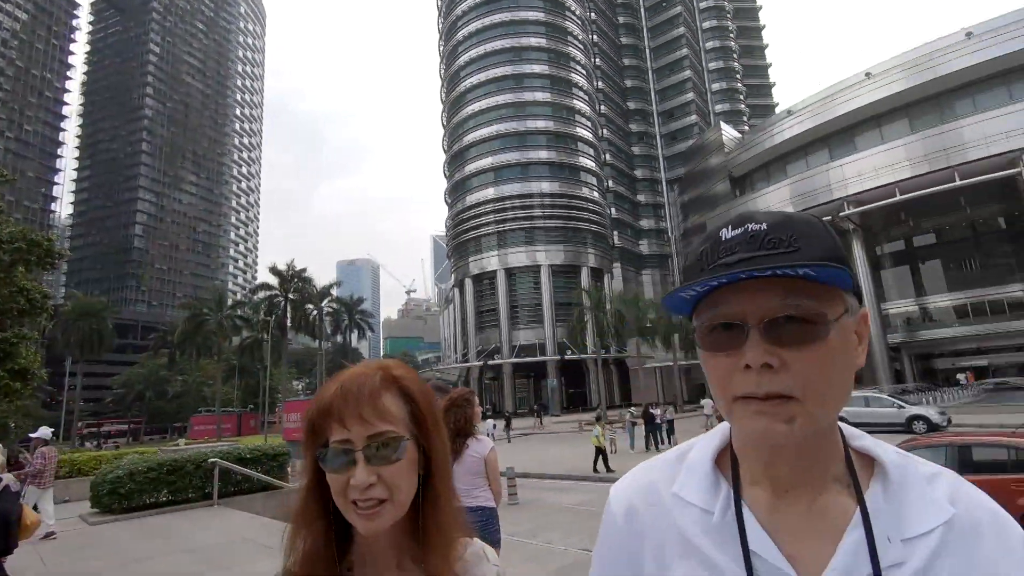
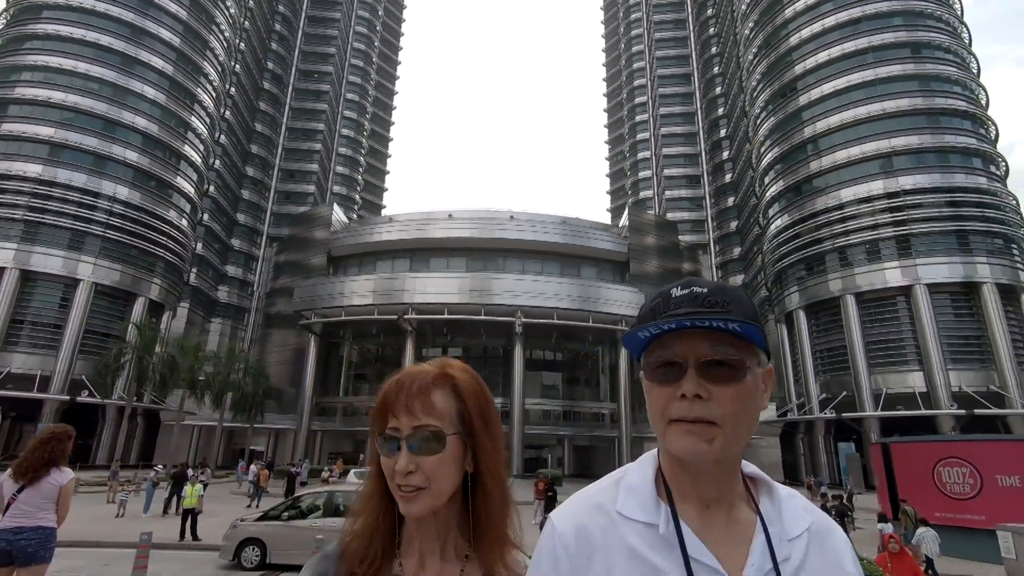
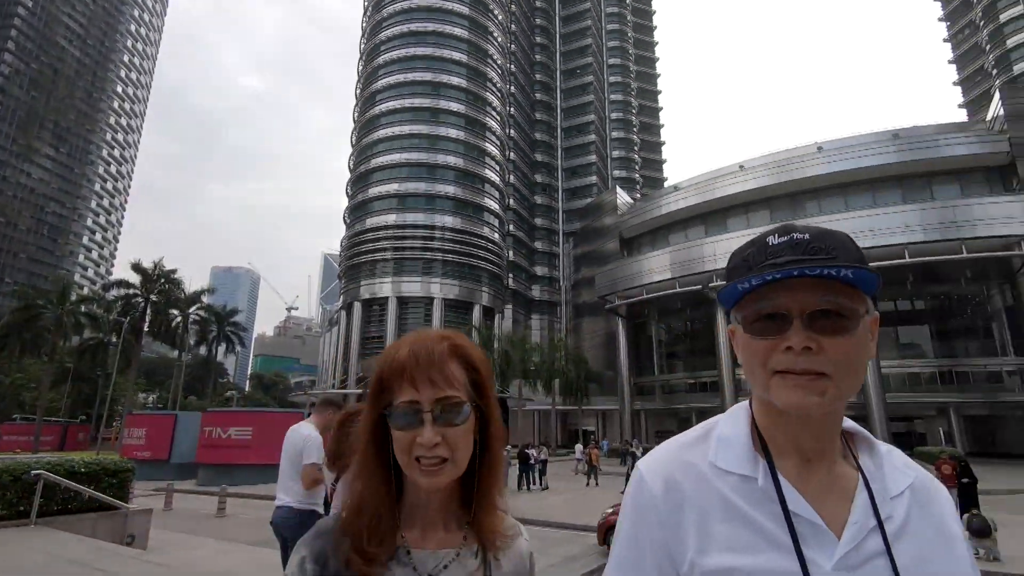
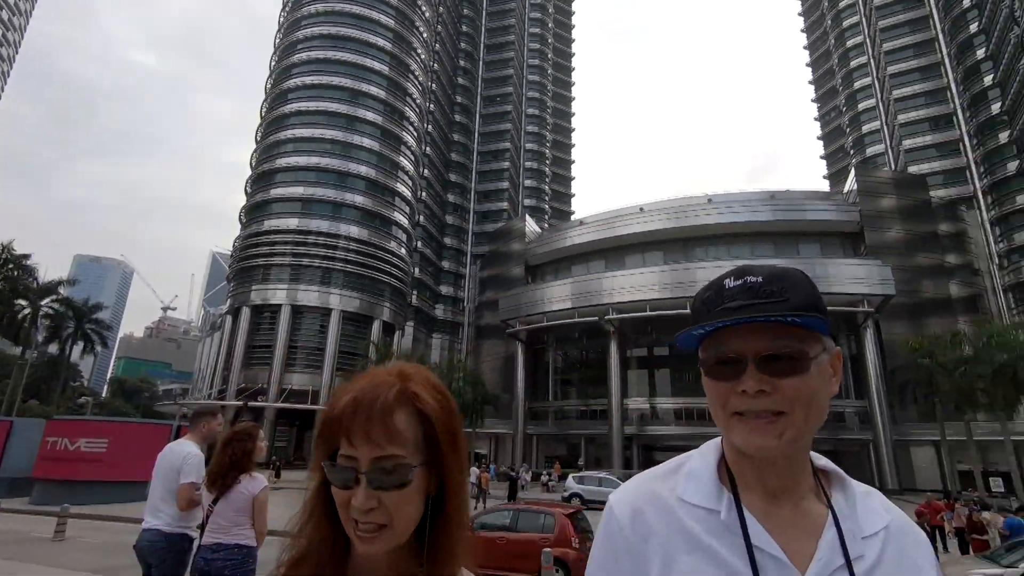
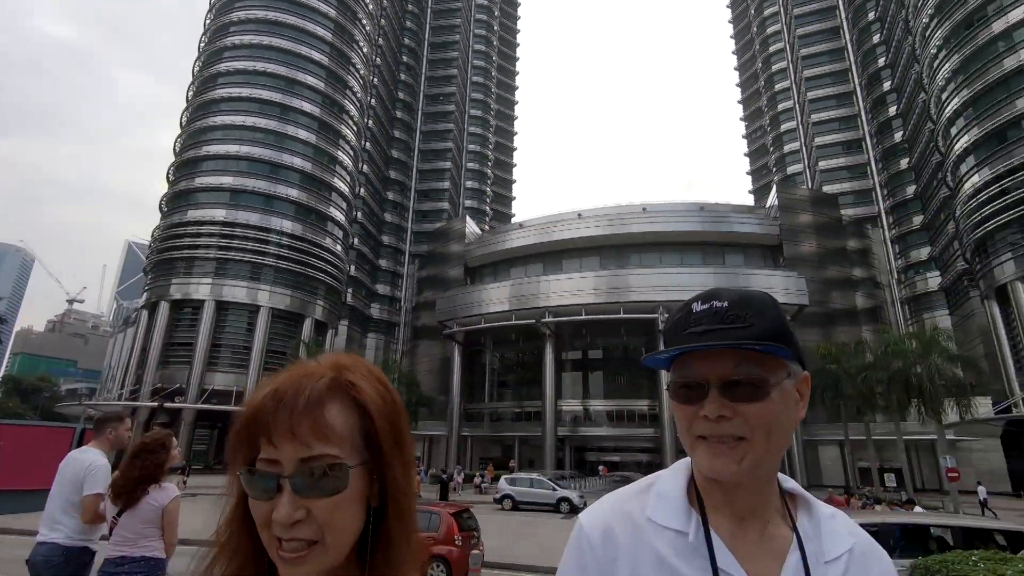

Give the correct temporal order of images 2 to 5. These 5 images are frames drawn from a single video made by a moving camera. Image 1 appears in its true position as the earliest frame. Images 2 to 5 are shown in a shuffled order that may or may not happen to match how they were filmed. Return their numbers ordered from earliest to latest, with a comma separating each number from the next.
3, 4, 5, 2
